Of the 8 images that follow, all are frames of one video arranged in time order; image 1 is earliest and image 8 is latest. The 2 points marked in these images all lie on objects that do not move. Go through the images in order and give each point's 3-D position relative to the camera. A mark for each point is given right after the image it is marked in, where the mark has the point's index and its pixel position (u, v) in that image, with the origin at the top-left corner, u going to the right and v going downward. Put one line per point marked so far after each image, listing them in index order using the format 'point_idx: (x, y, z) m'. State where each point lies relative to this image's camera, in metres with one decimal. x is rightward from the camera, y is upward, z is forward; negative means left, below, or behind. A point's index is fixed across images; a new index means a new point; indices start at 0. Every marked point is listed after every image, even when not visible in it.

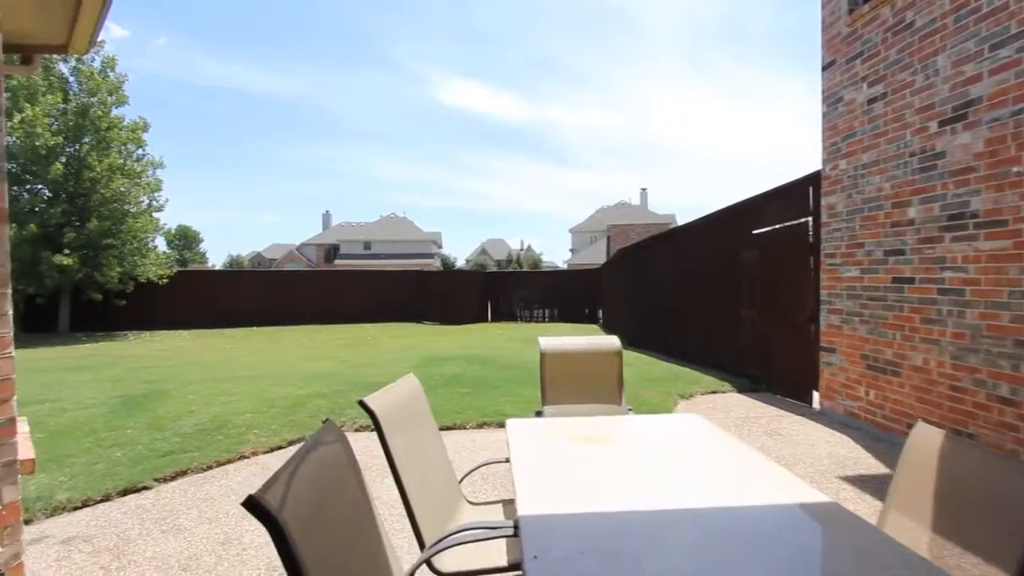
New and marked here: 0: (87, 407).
0: (-5.4, -1.5, +6.2) m
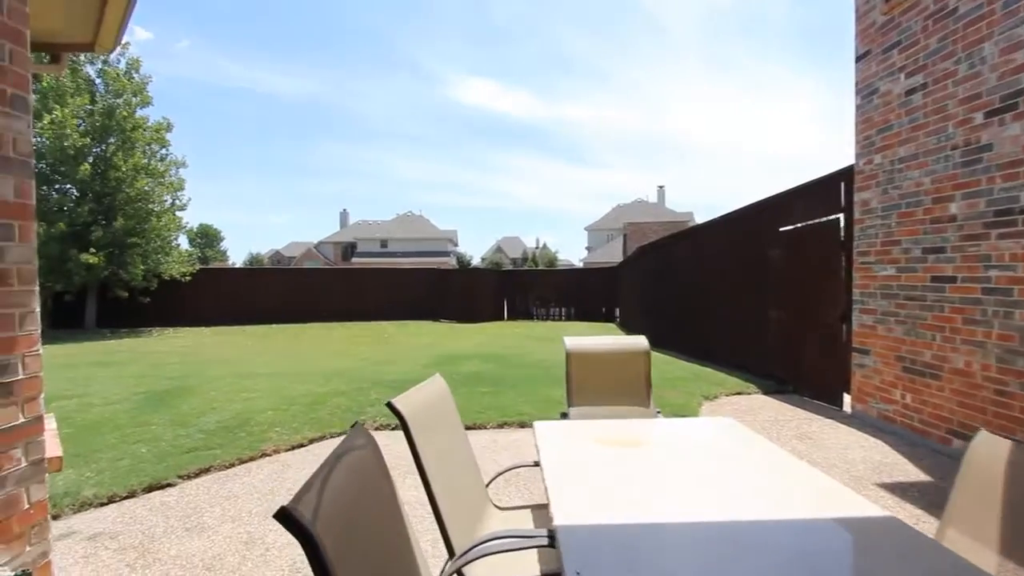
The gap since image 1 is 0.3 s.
0: (-5.2, -1.5, +6.3) m
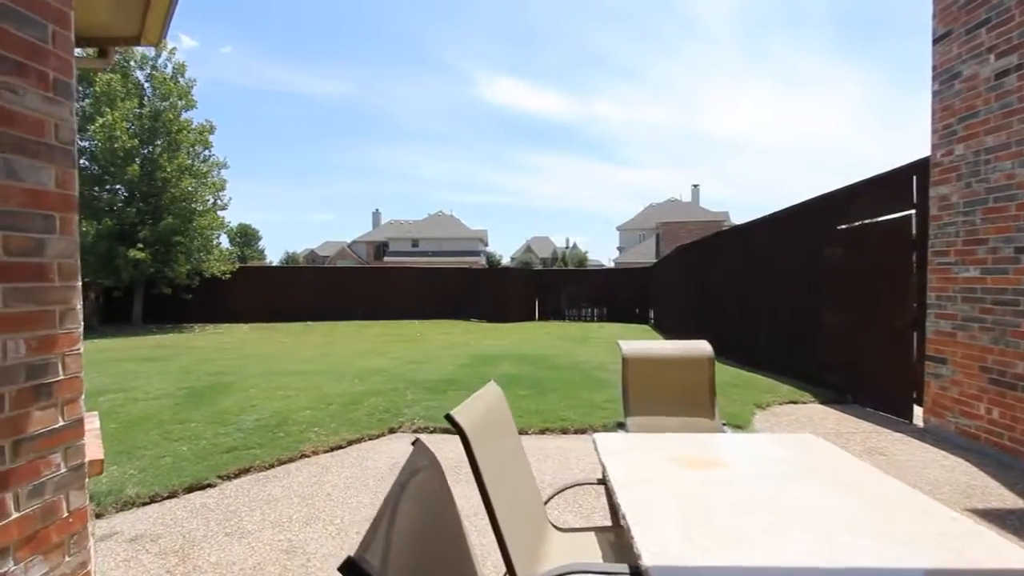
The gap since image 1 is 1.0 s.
0: (-4.7, -1.4, +6.4) m
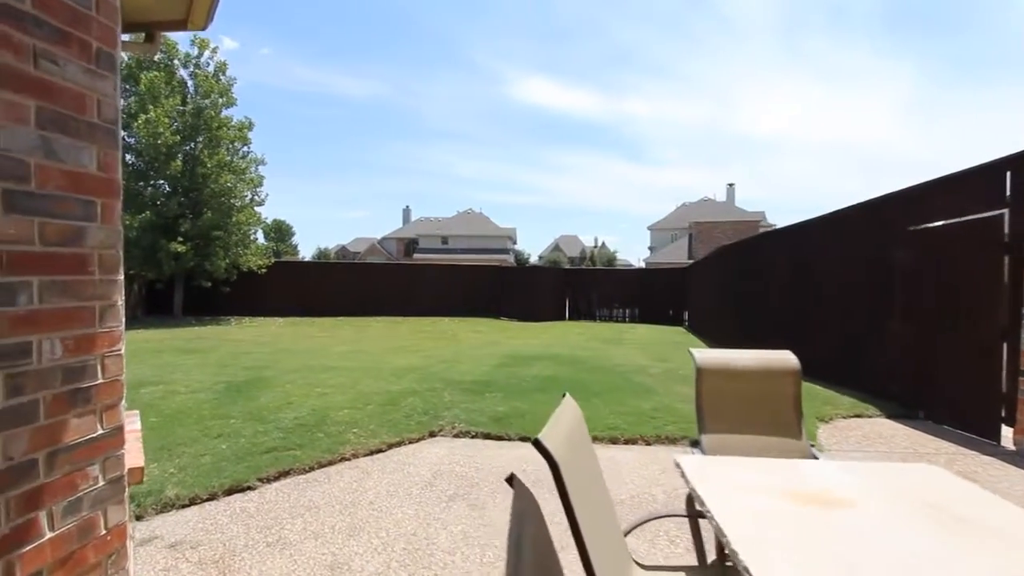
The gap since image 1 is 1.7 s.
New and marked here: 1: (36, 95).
0: (-4.1, -1.4, +6.4) m
1: (-1.4, +0.6, +1.4) m
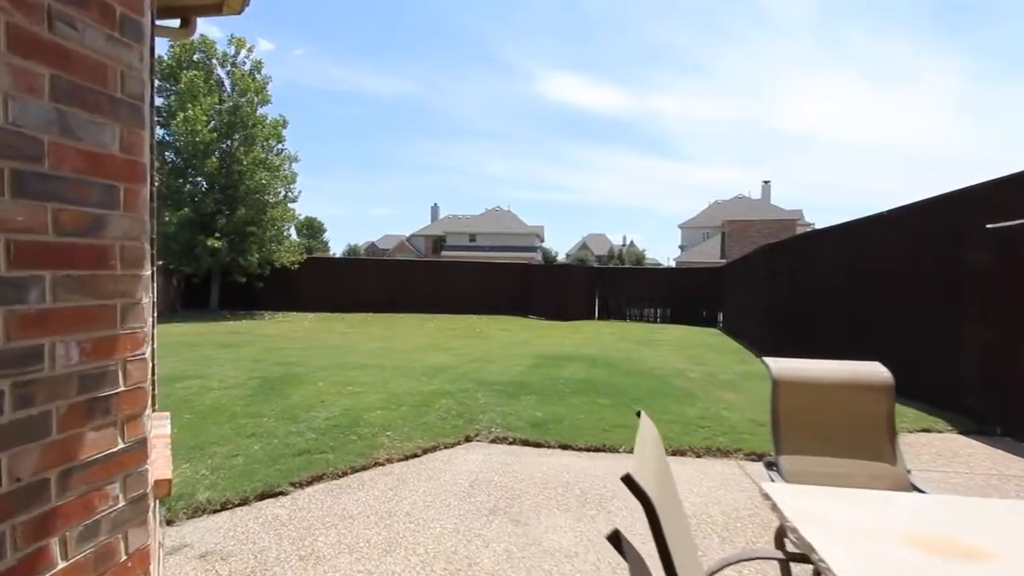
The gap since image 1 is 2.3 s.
0: (-3.7, -1.3, +6.4) m
1: (-1.2, +0.6, +1.2) m
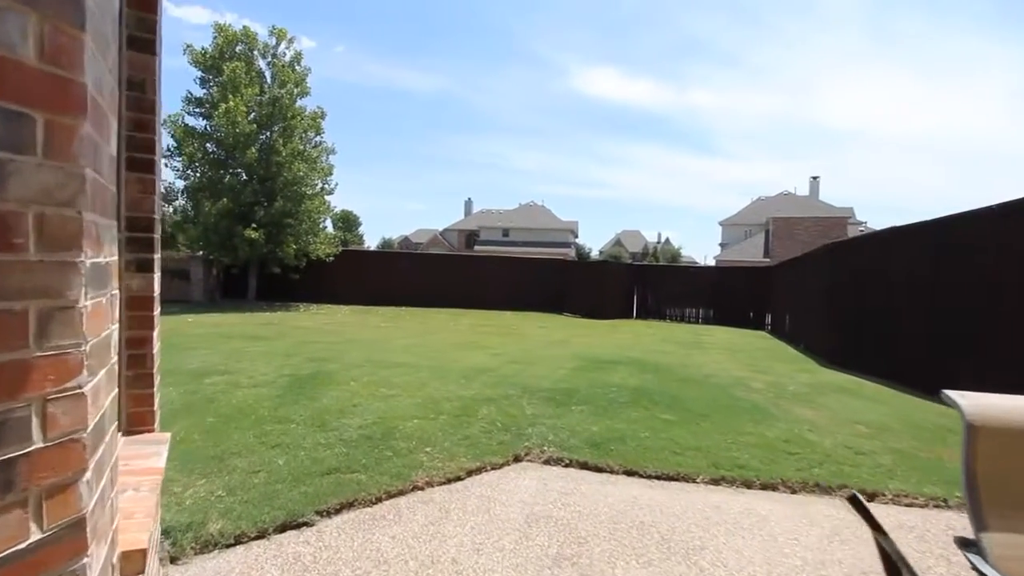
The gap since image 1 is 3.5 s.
0: (-3.1, -1.2, +6.0) m
1: (-0.9, +0.6, +0.7) m
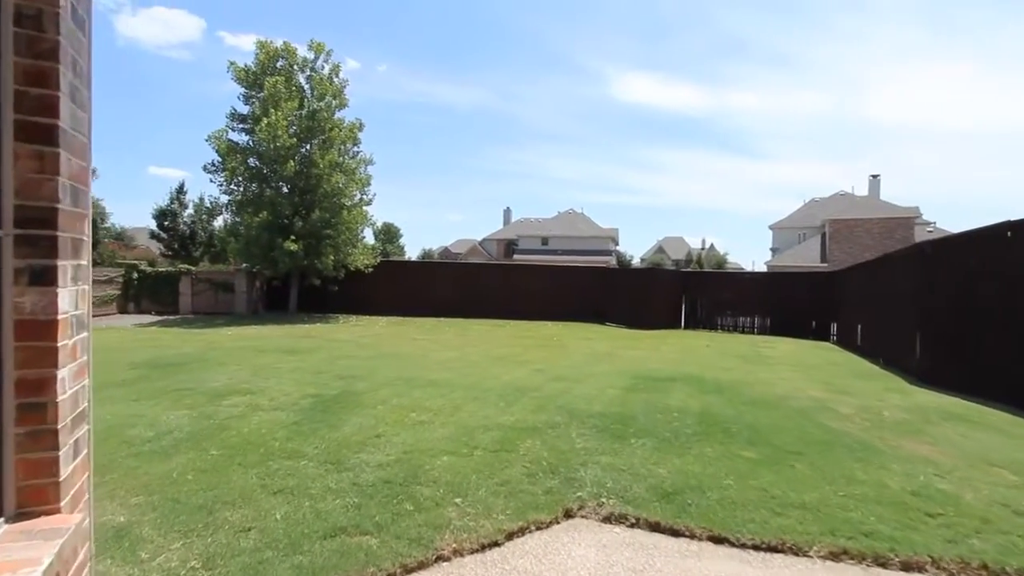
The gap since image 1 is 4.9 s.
0: (-2.6, -1.3, +5.4) m
1: (-0.8, +0.5, 0.0) m
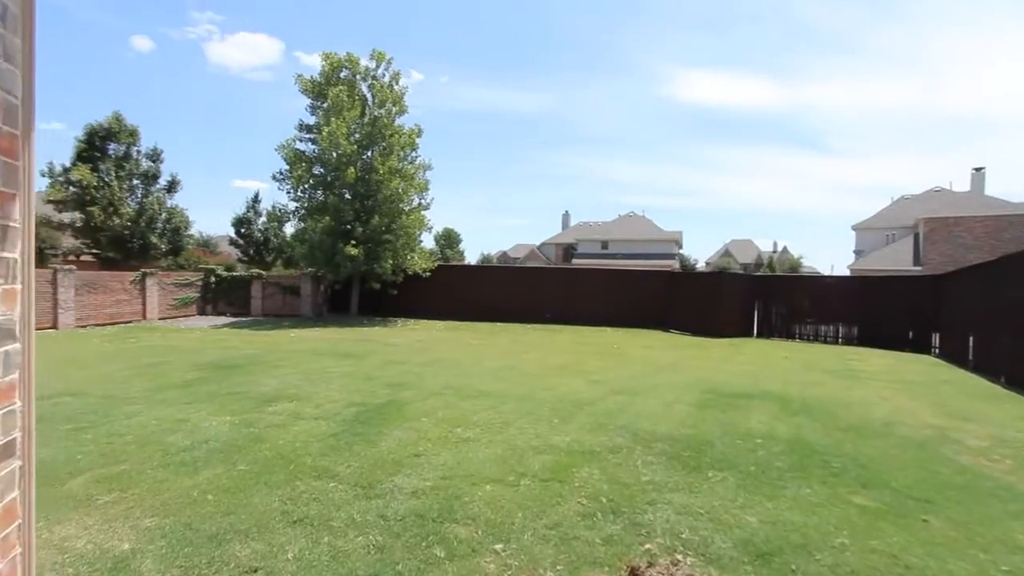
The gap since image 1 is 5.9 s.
0: (-2.0, -1.4, +5.2) m
1: (-0.9, +0.6, -0.4) m
